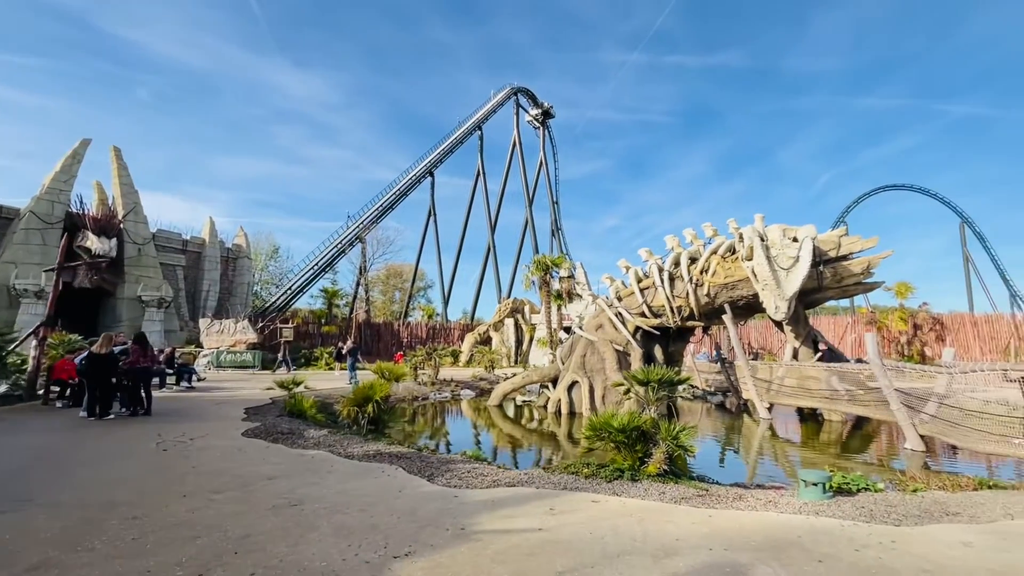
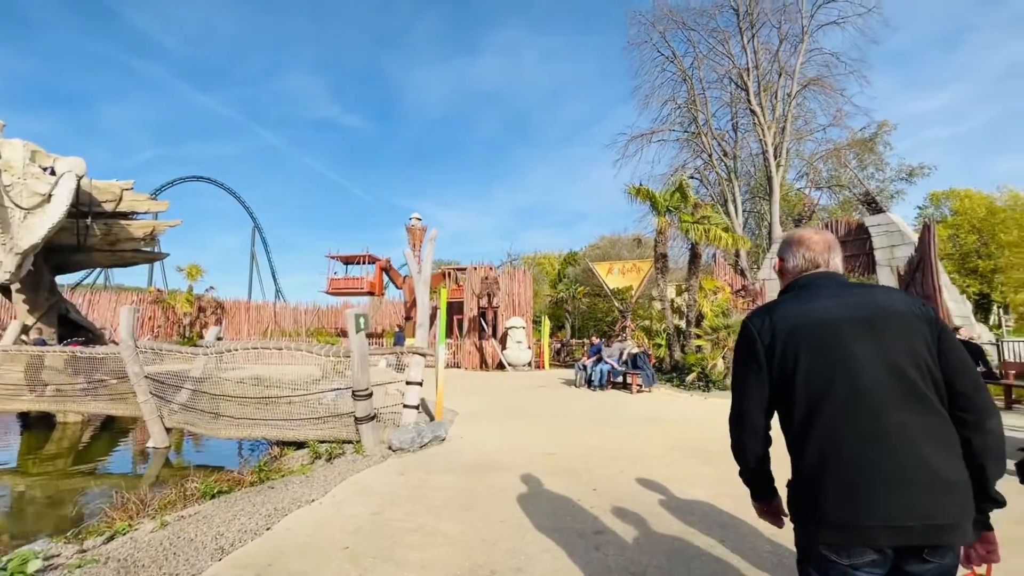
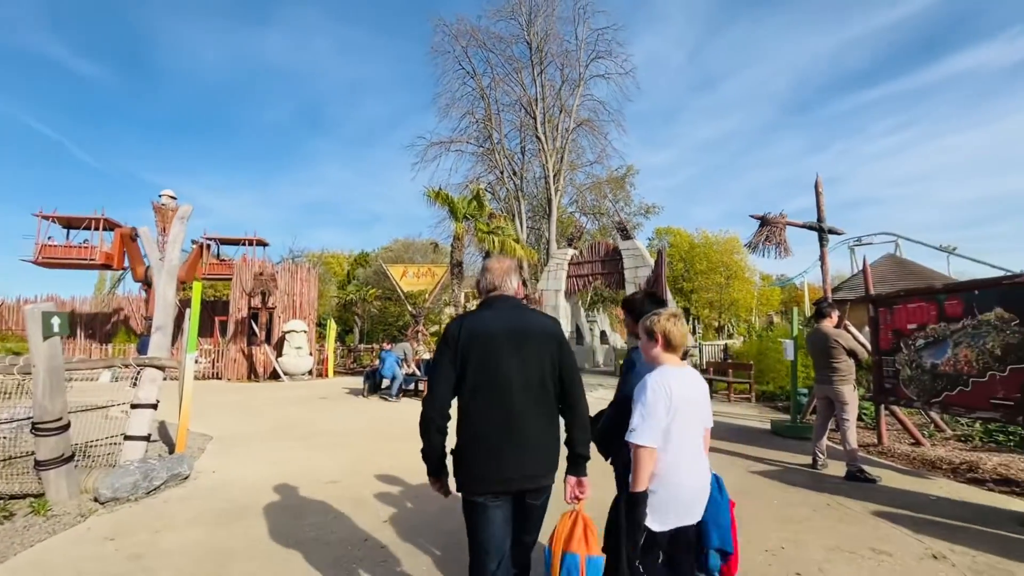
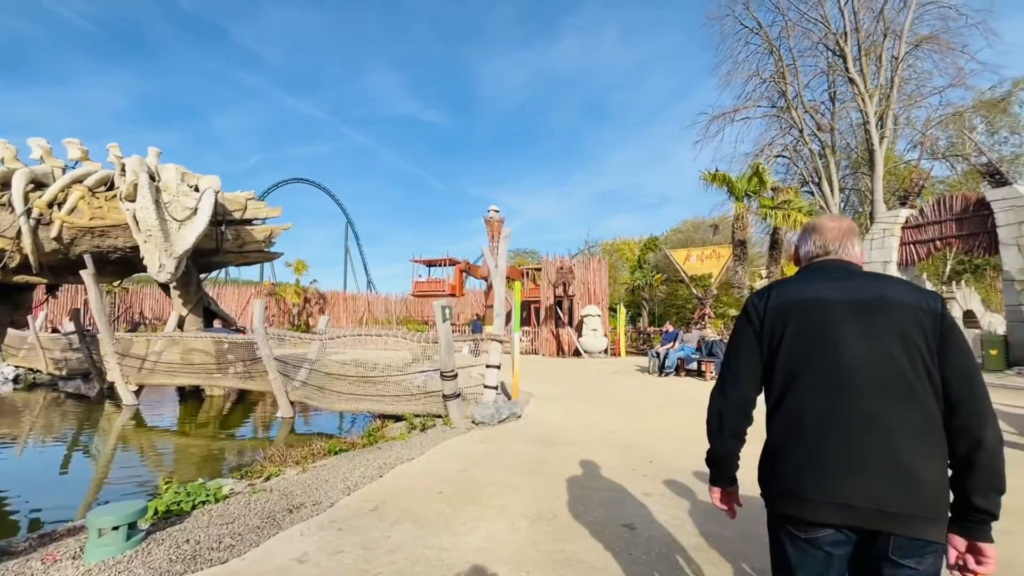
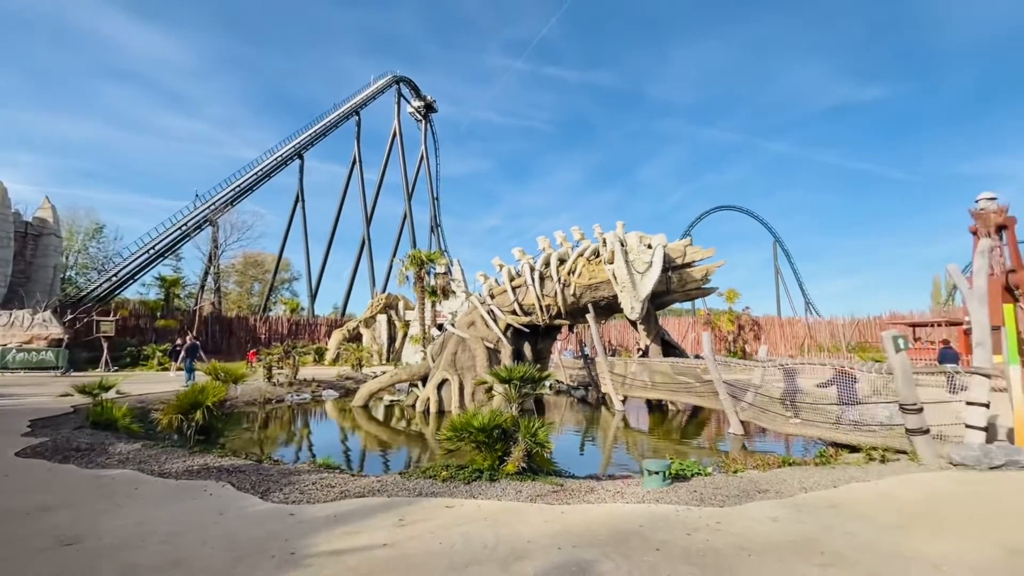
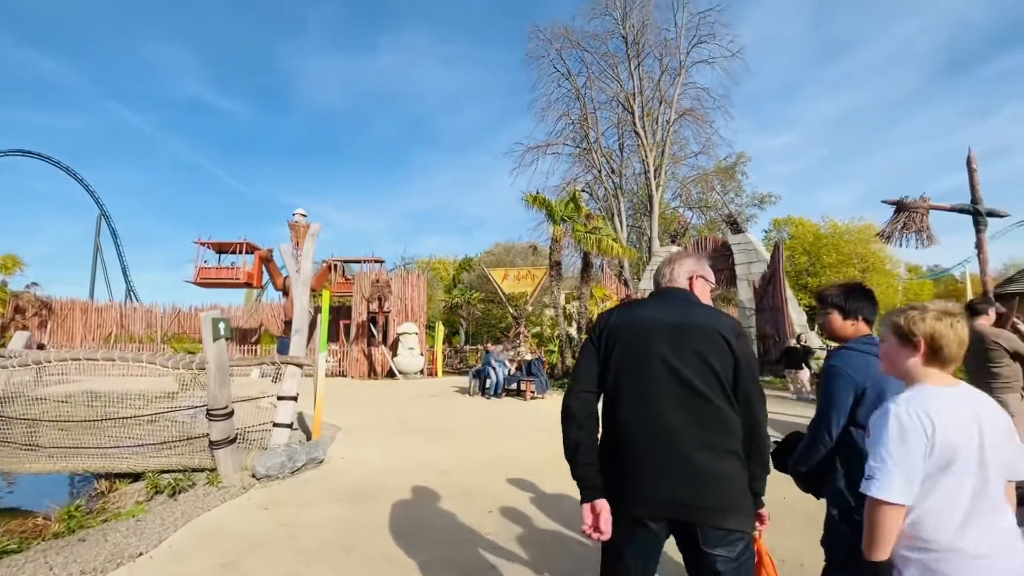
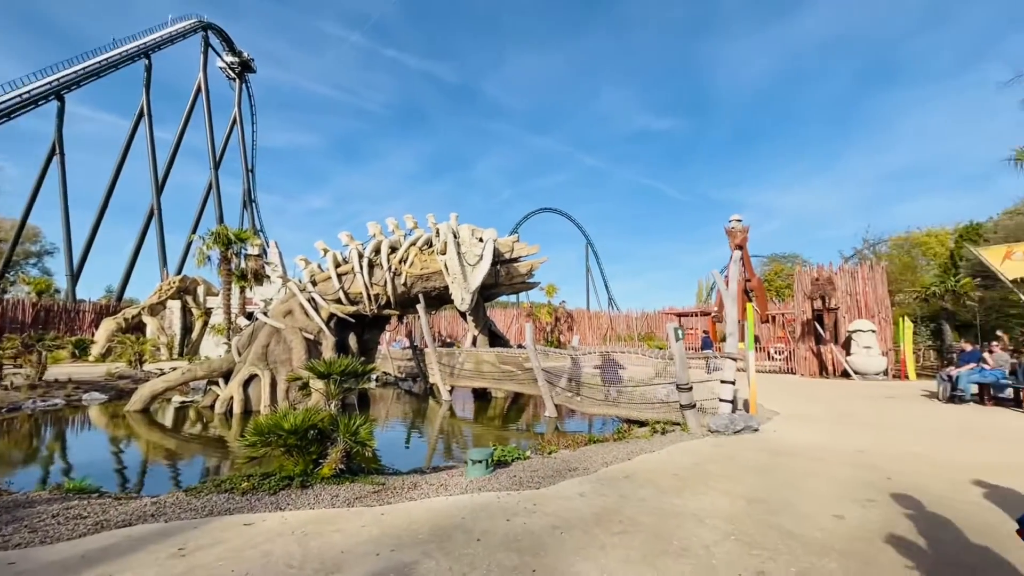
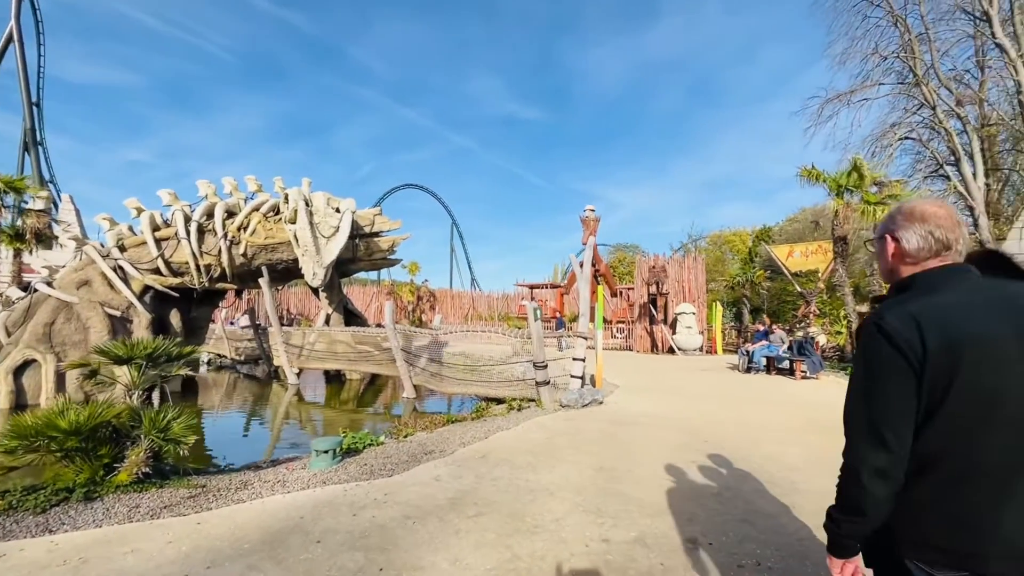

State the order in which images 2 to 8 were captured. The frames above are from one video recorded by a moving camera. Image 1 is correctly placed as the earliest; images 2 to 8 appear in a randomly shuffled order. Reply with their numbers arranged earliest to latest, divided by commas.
5, 7, 8, 4, 2, 6, 3
